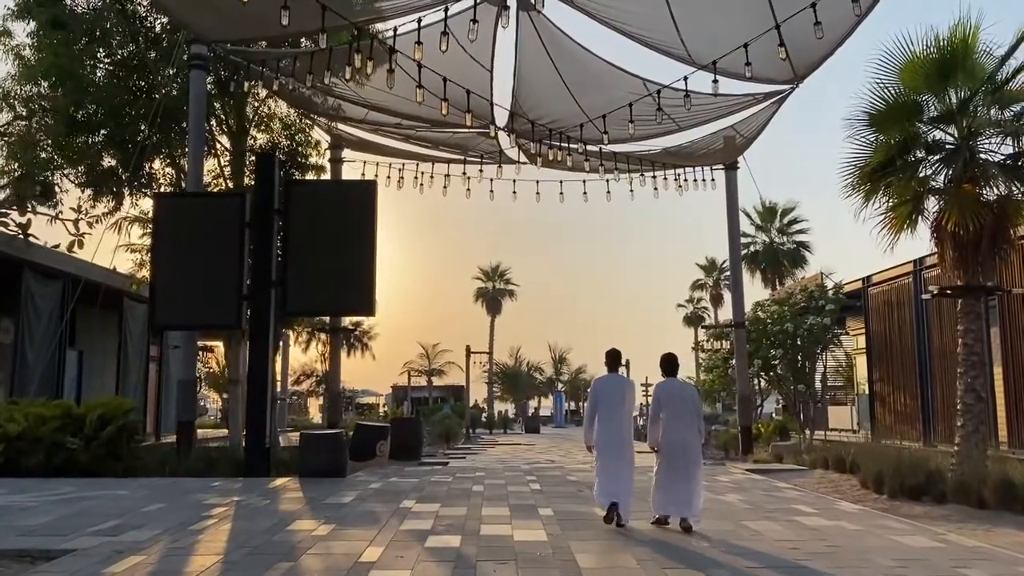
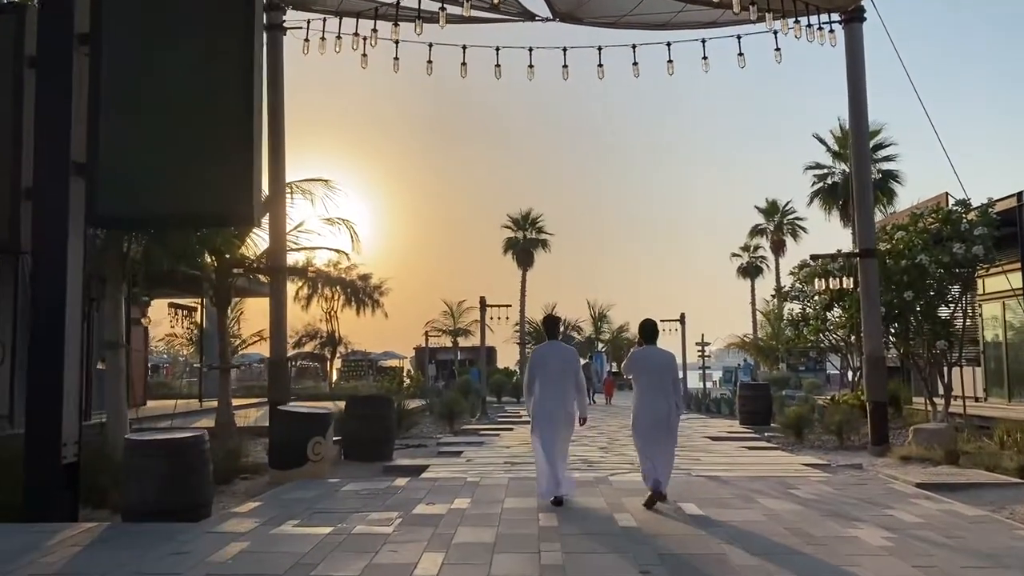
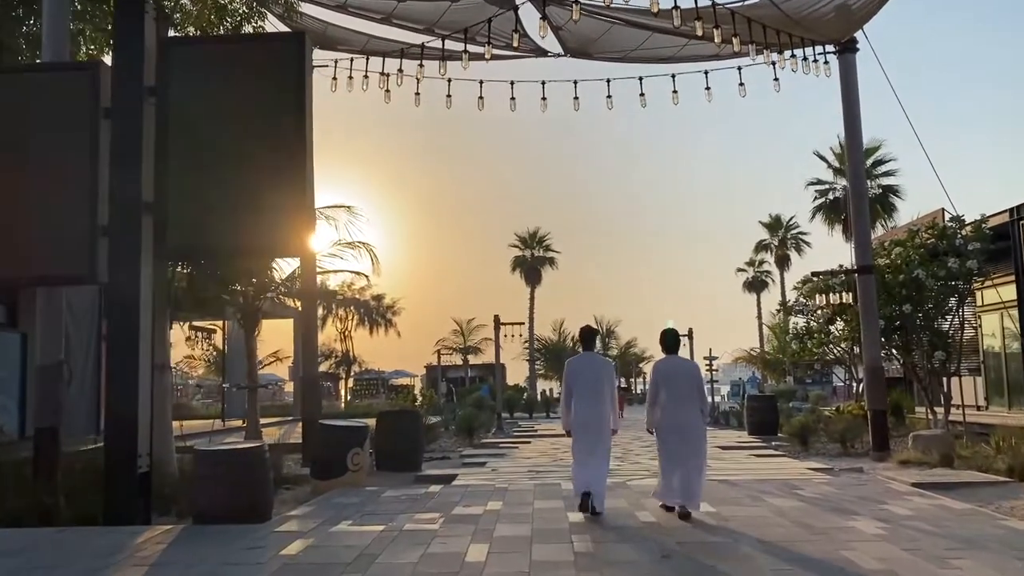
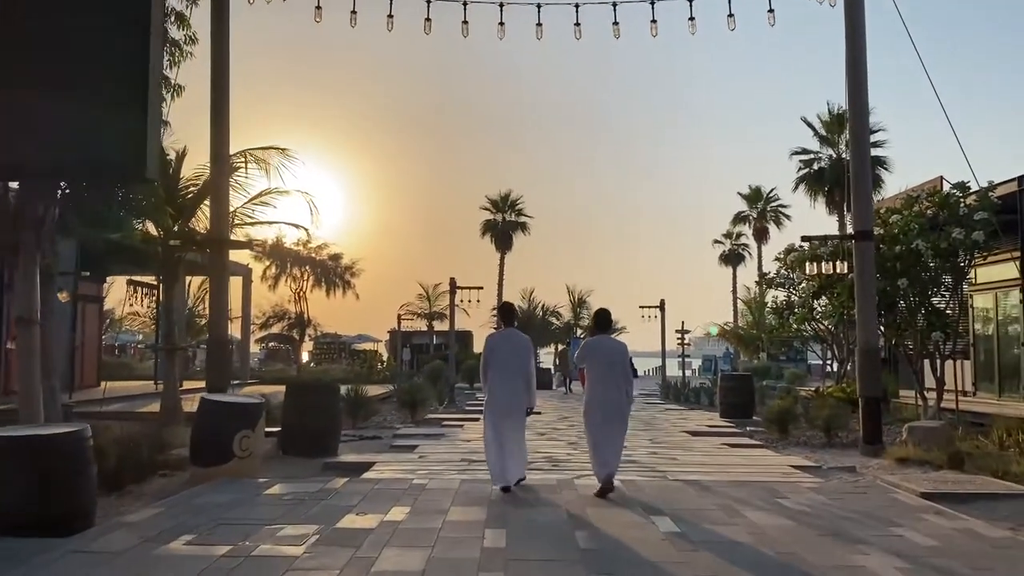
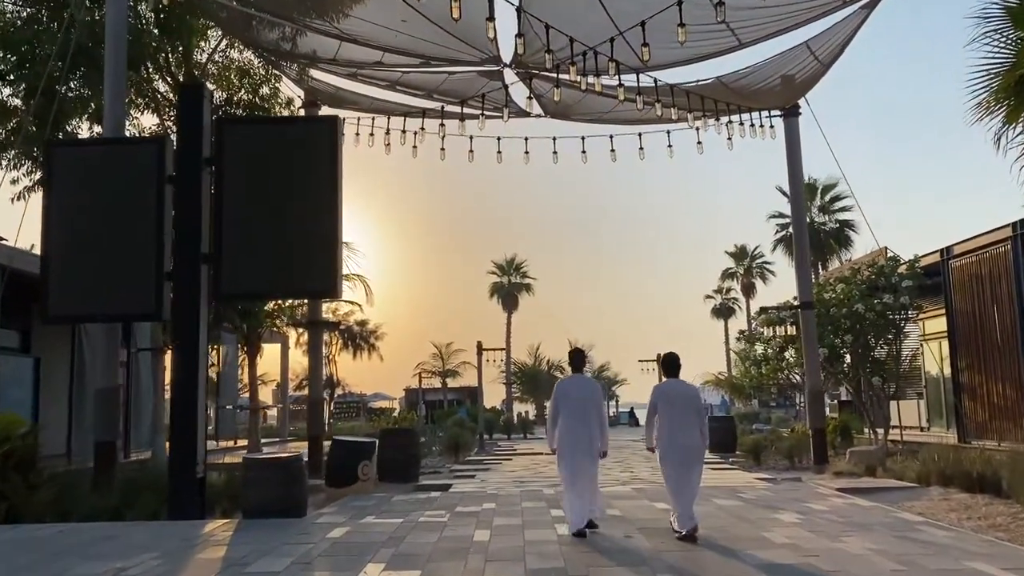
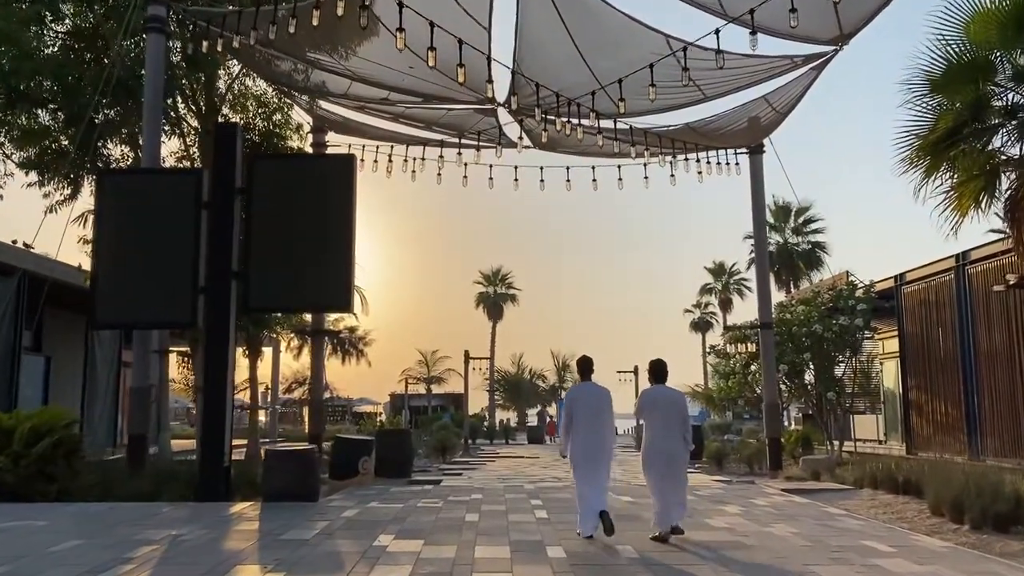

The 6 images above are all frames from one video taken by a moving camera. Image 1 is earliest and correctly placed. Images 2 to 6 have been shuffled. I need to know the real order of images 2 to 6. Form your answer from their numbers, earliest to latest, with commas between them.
6, 5, 3, 2, 4
